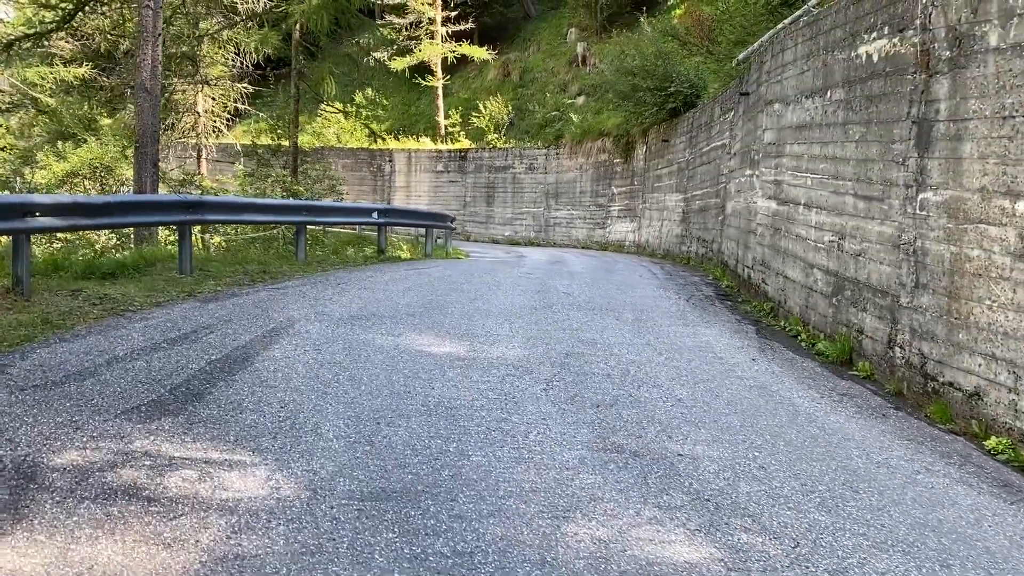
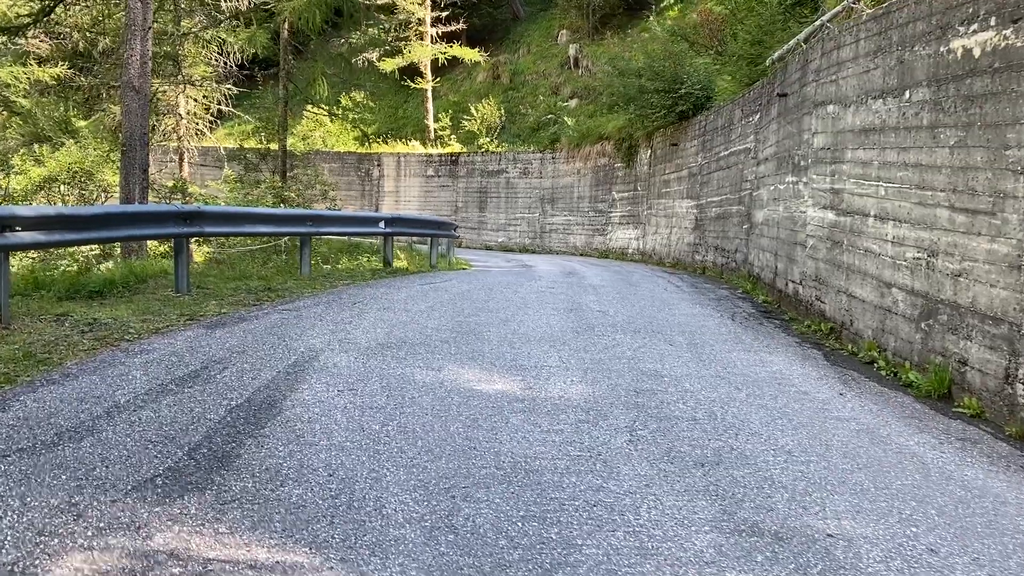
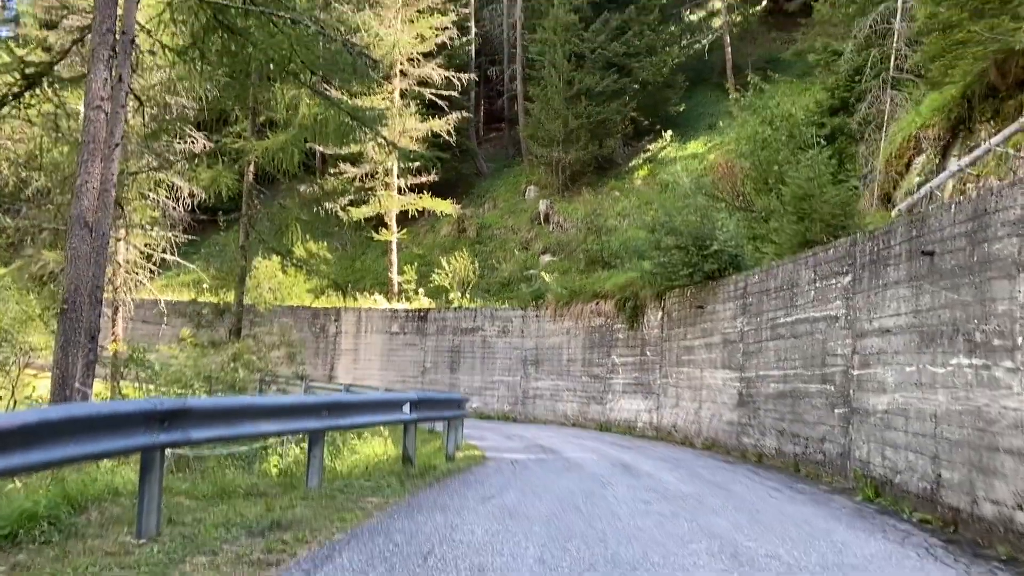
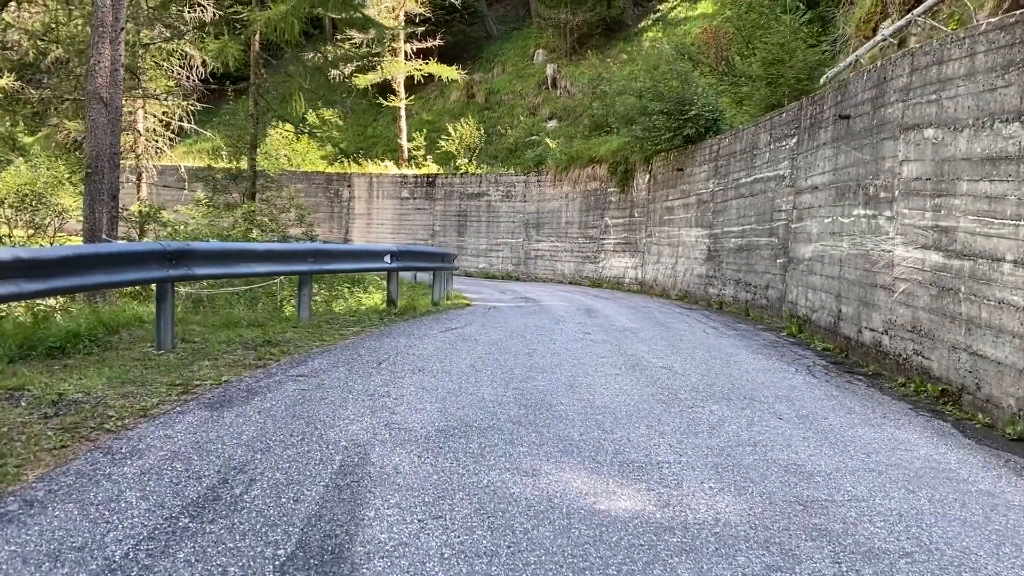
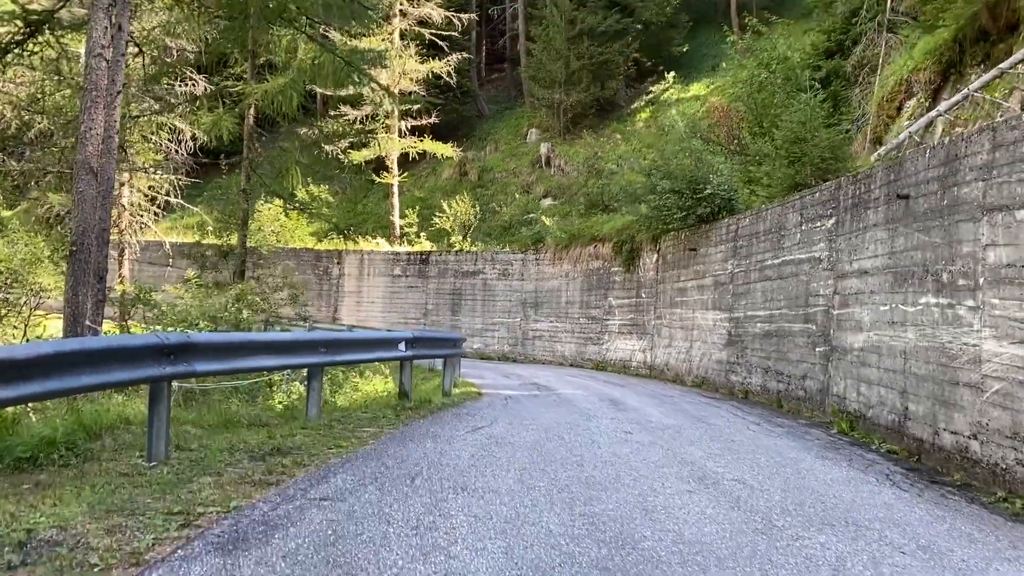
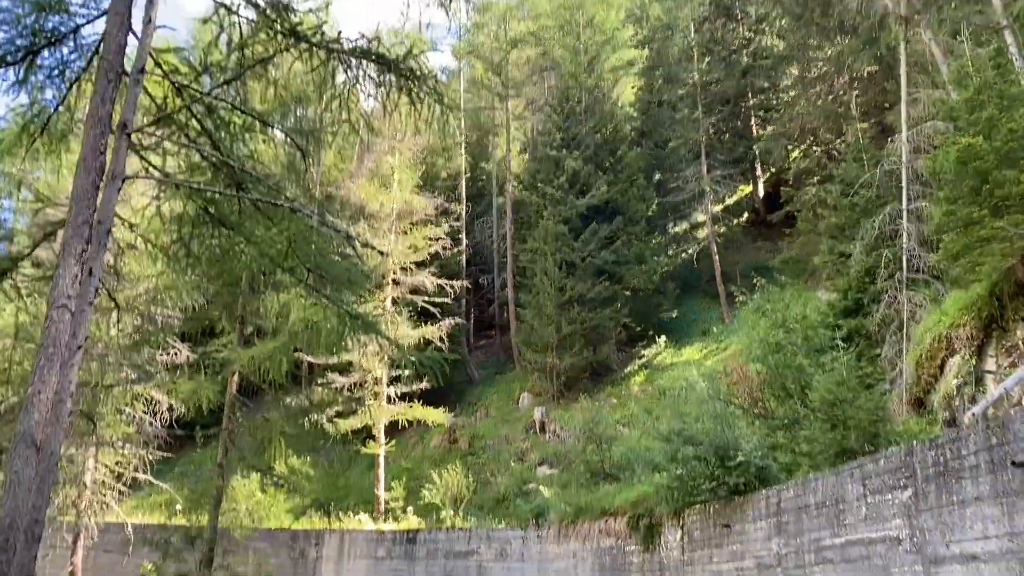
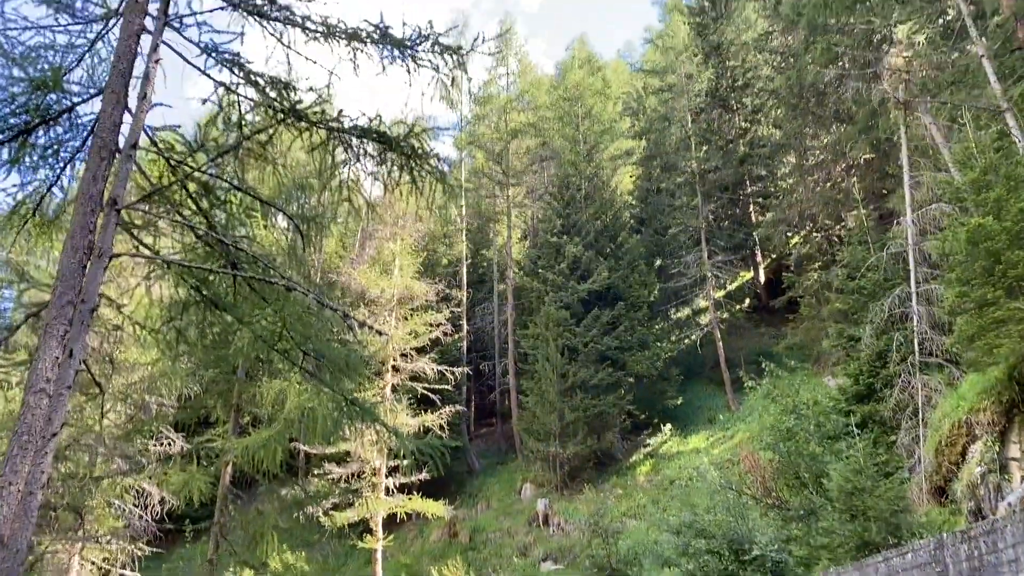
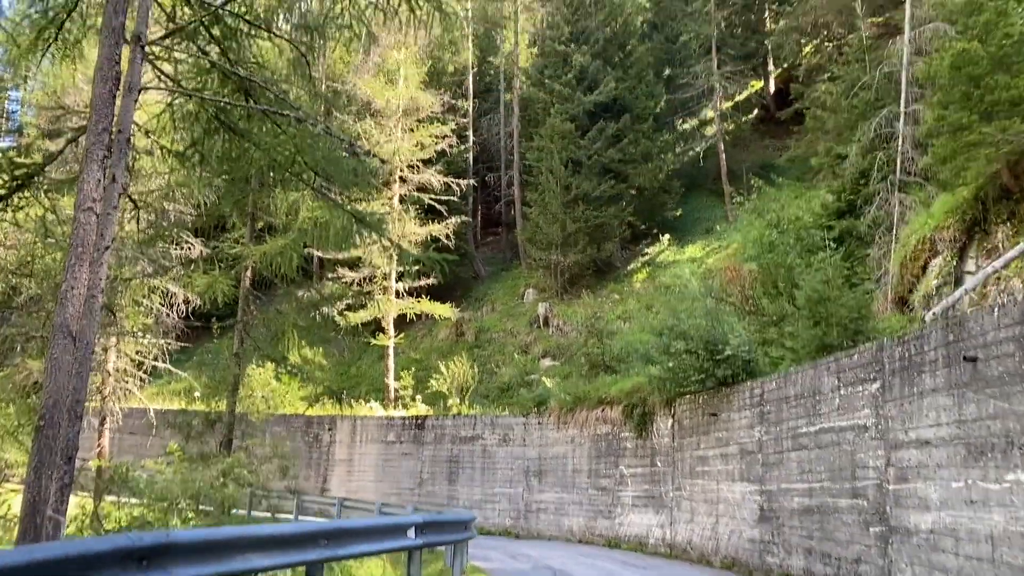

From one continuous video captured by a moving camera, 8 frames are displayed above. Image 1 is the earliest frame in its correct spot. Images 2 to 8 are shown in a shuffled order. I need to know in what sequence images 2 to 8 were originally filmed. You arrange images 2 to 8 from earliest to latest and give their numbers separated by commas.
2, 4, 5, 3, 8, 6, 7
